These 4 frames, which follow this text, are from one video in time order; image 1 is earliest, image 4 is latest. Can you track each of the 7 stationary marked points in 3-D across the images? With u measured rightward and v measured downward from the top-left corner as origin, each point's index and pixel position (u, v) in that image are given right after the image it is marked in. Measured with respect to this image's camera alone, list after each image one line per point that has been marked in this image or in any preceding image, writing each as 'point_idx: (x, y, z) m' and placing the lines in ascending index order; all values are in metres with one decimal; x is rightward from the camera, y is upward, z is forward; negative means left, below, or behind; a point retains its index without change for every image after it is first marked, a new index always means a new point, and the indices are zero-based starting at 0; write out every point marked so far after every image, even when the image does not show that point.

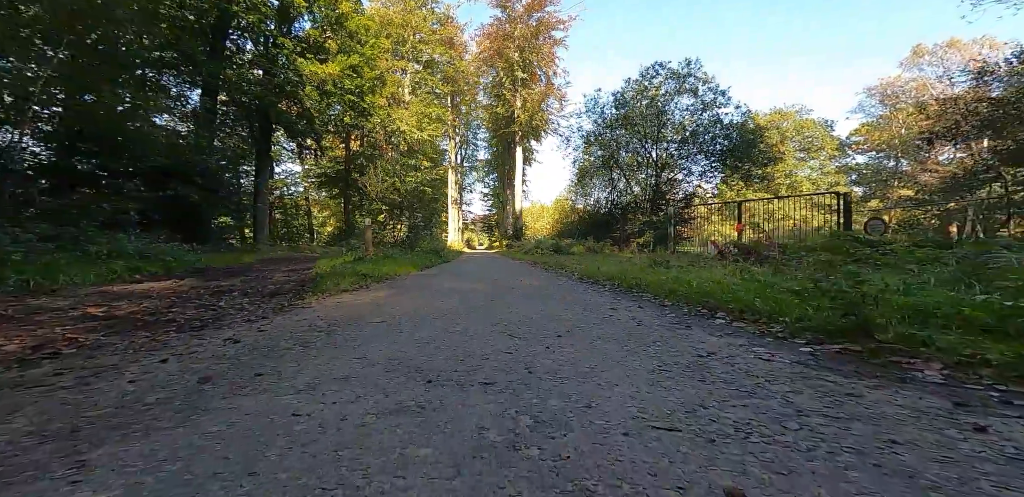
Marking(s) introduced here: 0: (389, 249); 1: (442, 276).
0: (-3.7, 0.0, +13.0) m
1: (-1.2, -0.5, +7.8) m
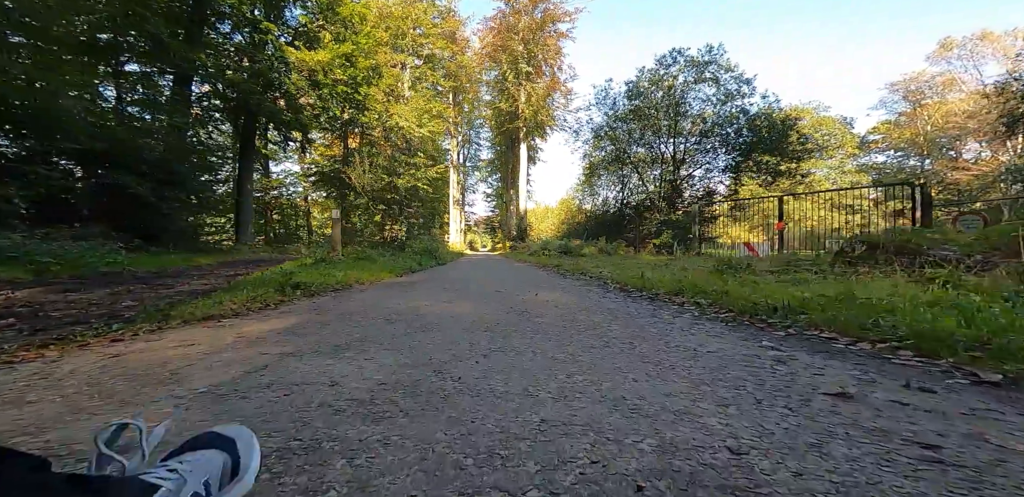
0: (-3.6, -0.1, +12.2) m
1: (-1.2, -0.5, +7.0) m
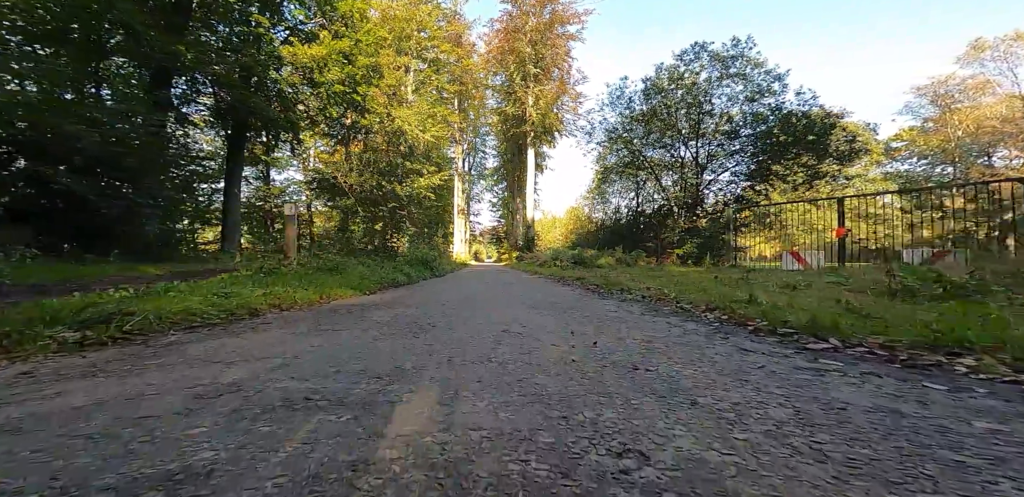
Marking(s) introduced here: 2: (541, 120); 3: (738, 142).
0: (-3.4, -0.4, +11.4) m
1: (-1.0, -0.7, +6.2) m
2: (+1.1, +4.9, +16.1) m
3: (+4.9, +2.3, +9.2) m
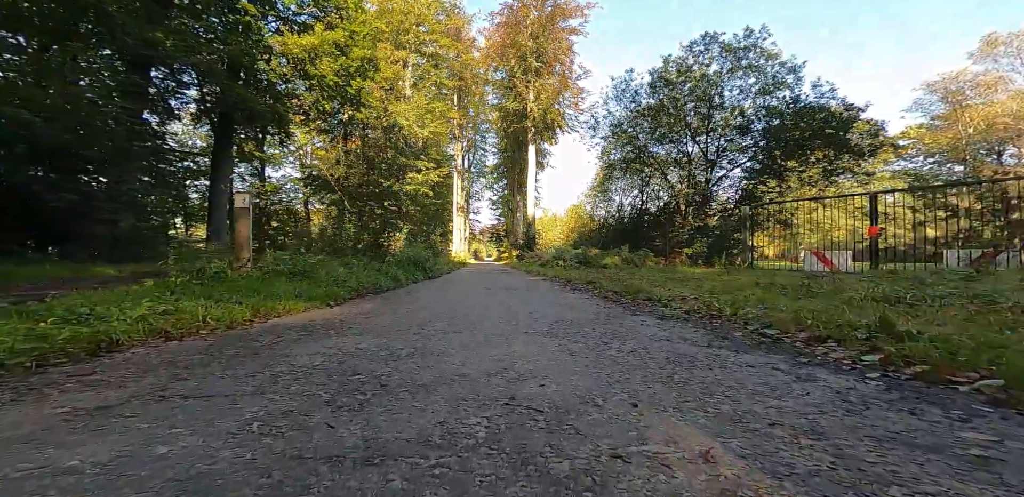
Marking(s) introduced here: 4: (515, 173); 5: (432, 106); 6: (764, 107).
0: (-3.4, -0.3, +11.0) m
1: (-1.0, -0.7, +5.8) m
2: (+1.1, +4.9, +15.7) m
3: (+4.9, +2.3, +8.8) m
4: (+0.1, +3.3, +18.6) m
5: (-2.7, +4.8, +14.3) m
6: (+5.2, +2.9, +8.8) m
